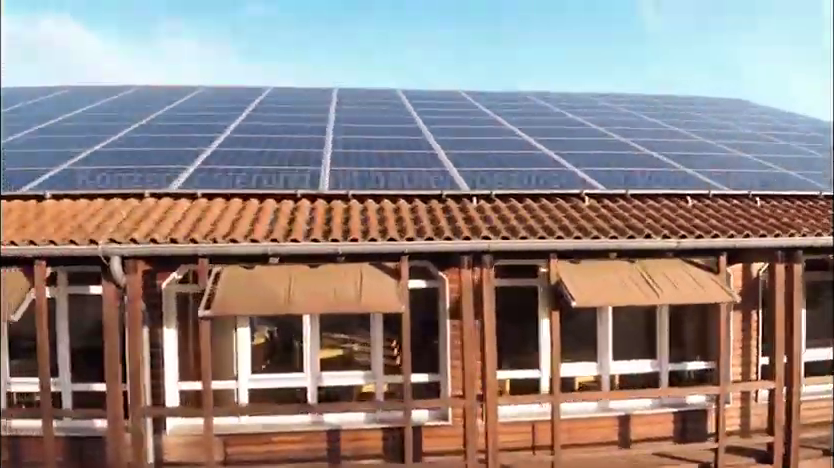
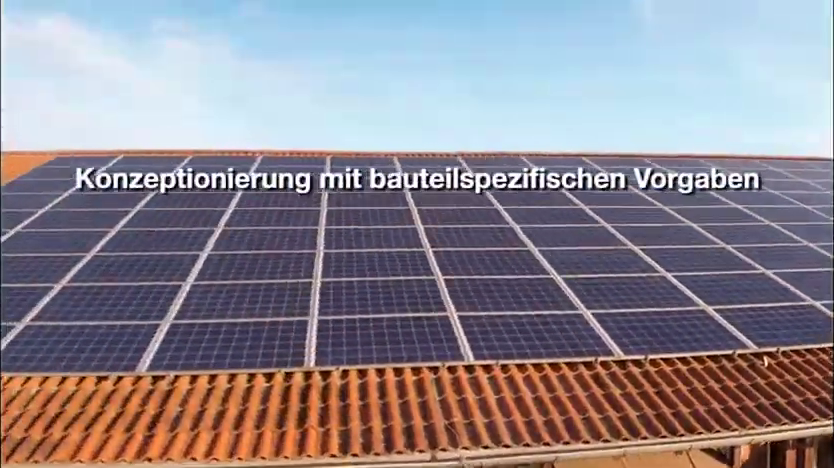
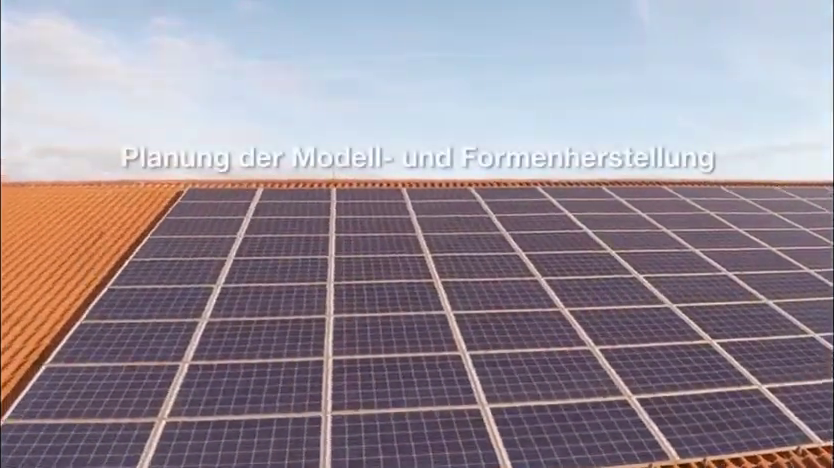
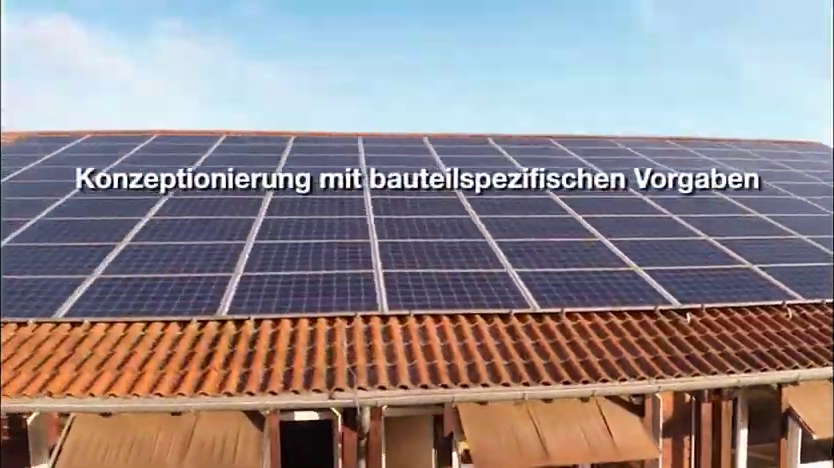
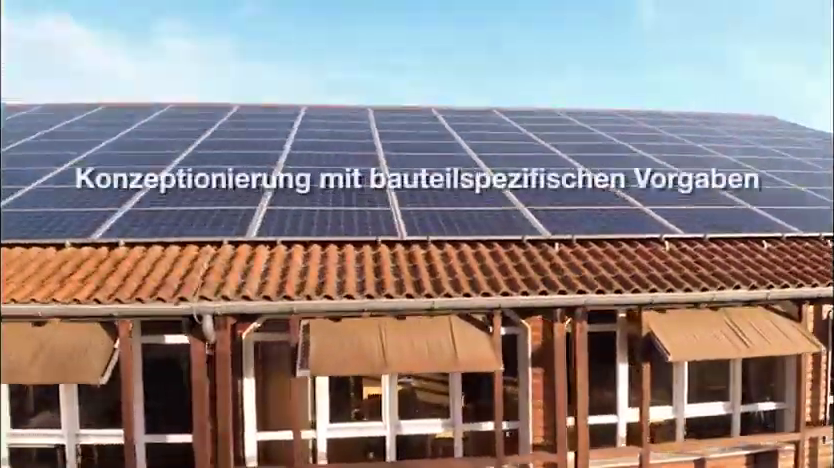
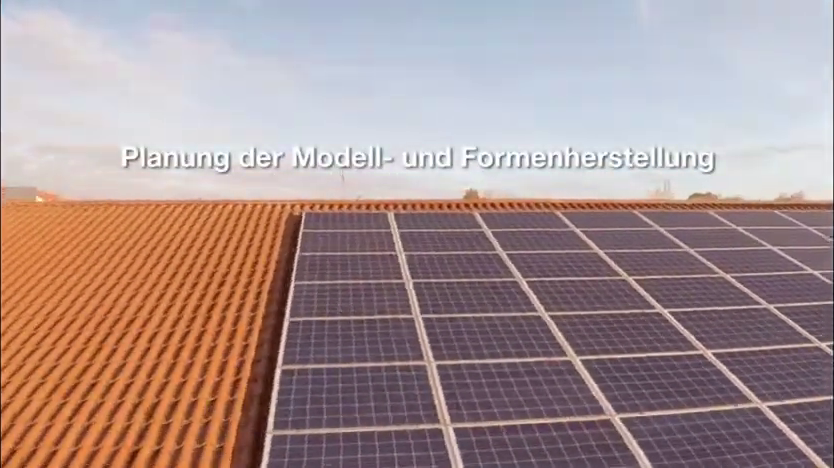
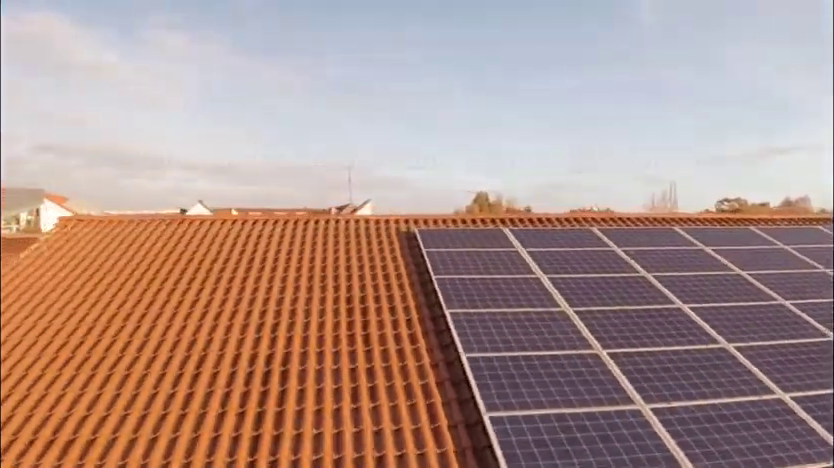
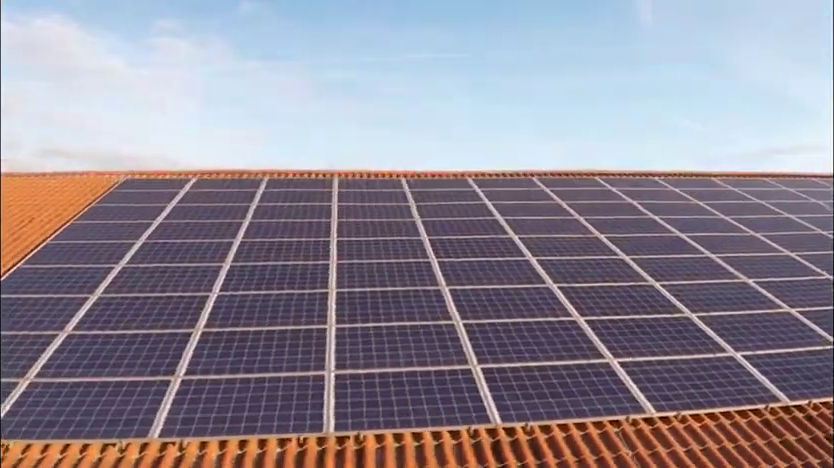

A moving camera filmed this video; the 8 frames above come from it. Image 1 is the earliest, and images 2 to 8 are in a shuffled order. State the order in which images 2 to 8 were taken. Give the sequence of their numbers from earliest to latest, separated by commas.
5, 4, 2, 8, 3, 6, 7
